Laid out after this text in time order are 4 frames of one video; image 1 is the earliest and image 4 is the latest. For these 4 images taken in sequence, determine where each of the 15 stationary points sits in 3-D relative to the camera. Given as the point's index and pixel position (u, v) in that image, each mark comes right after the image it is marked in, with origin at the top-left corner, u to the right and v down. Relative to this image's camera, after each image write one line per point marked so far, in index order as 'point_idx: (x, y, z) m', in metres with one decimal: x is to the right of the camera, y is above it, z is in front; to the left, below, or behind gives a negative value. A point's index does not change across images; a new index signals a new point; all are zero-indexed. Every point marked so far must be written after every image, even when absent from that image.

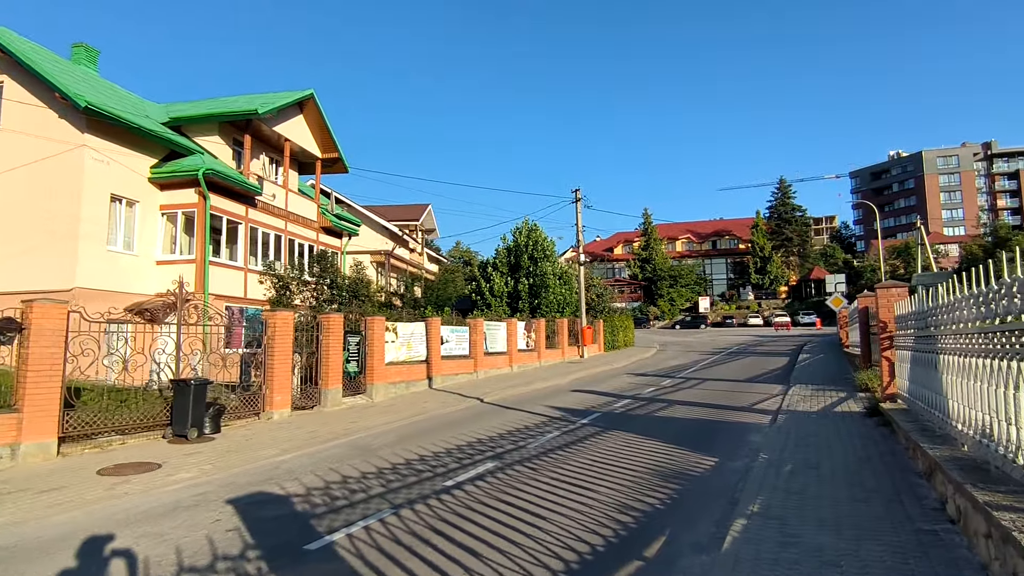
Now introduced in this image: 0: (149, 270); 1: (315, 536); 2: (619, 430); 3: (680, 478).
0: (-9.8, +0.5, +16.8) m
1: (-1.6, -2.0, +5.0) m
2: (+1.8, -2.3, +10.3) m
3: (+1.9, -2.1, +7.0) m
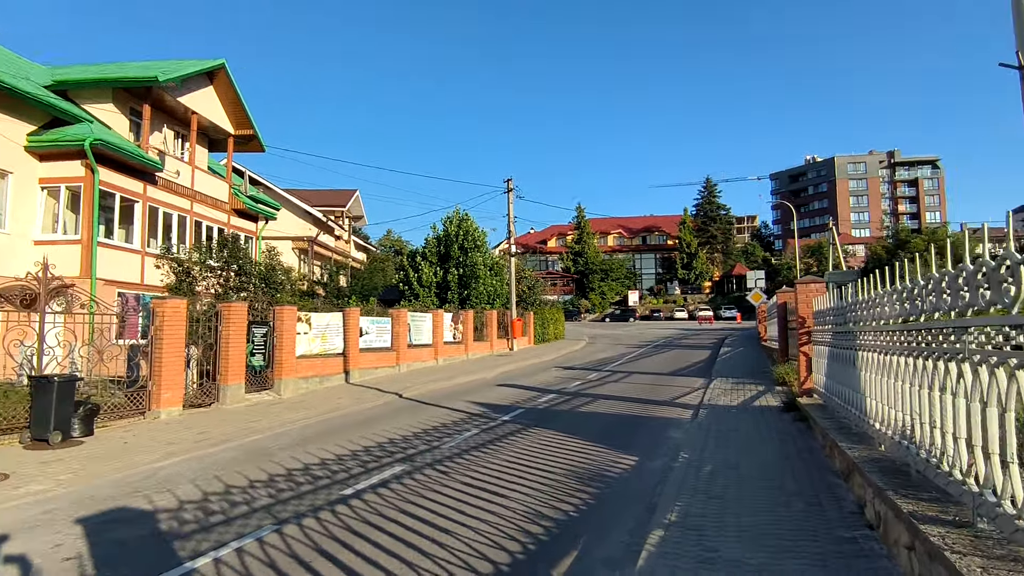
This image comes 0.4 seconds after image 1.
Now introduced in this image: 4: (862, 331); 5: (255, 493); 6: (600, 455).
0: (-11.7, +0.9, +15.1) m
1: (-2.3, -1.9, +4.3) m
2: (+0.4, -2.2, +9.9) m
3: (+0.9, -2.1, +6.7) m
4: (+3.9, -0.5, +6.9) m
5: (-2.4, -2.0, +5.9) m
6: (+1.1, -2.1, +7.8) m
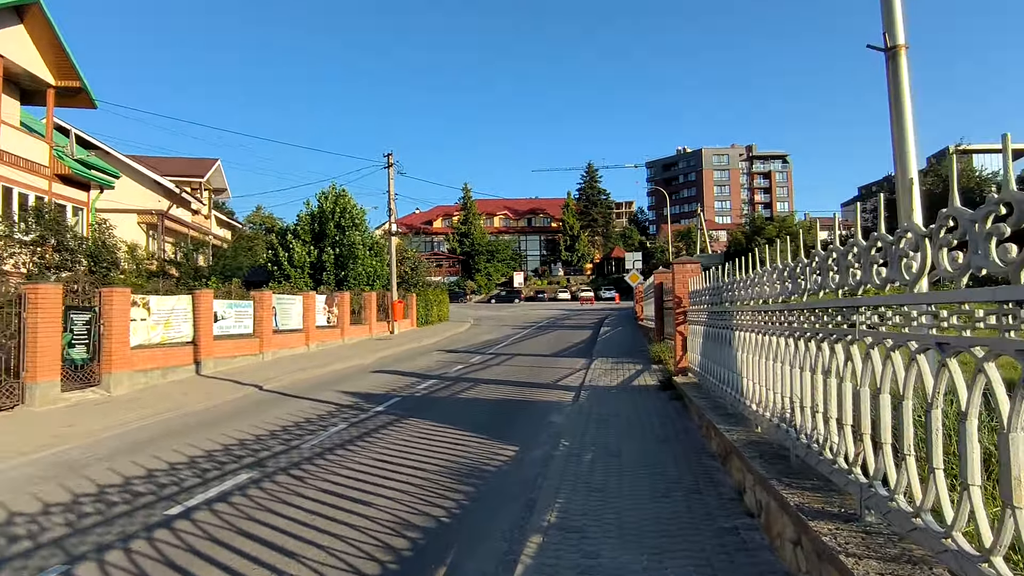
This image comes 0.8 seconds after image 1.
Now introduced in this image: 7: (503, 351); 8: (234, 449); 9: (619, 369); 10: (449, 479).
0: (-14.3, +1.3, +12.0) m
1: (-3.2, -1.8, +3.2) m
2: (-1.4, -1.9, +9.2) m
3: (-0.4, -1.9, +6.1) m
4: (+2.5, -0.2, +6.8) m
5: (-3.6, -1.8, +4.8) m
6: (-0.4, -1.9, +7.3) m
7: (-0.3, -2.0, +20.2) m
8: (-3.2, -1.8, +7.1) m
9: (+2.5, -1.9, +14.9) m
10: (-0.6, -1.9, +6.0) m
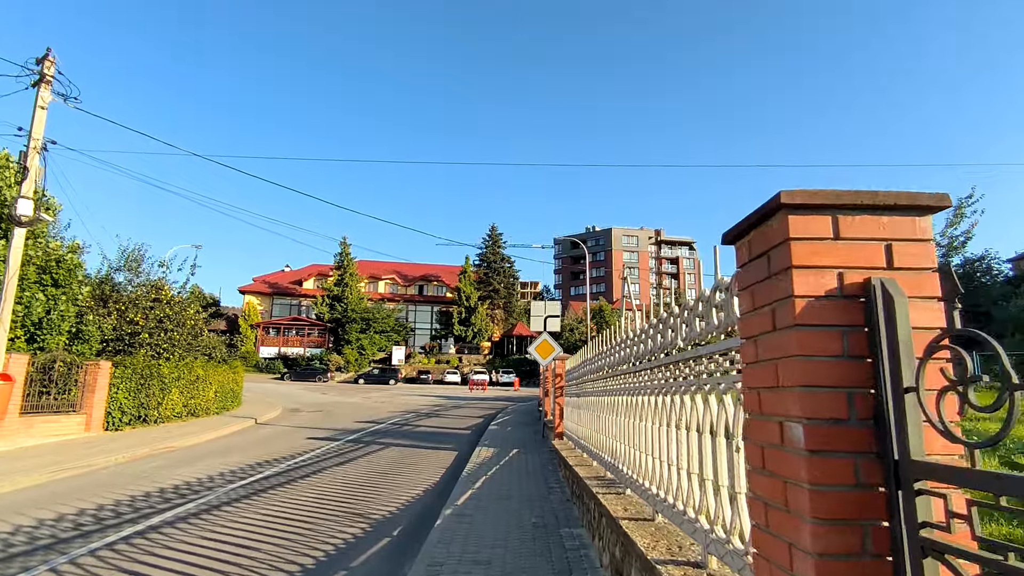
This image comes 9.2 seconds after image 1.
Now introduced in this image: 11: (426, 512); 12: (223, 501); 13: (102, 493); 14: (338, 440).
0: (-16.2, +2.5, -3.5) m
1: (-4.0, 0.0, -10.9) m
2: (-3.2, -1.0, -4.8) m
3: (-1.7, -0.6, -7.6) m
4: (+1.1, +0.7, -6.3) m
5: (-4.6, -0.2, -9.4) m
6: (-1.9, -0.8, -6.4) m
7: (-3.8, -2.6, +6.1) m
8: (-4.6, -0.6, -7.1) m
9: (-0.2, -2.0, +1.4) m
10: (-1.9, -0.6, -7.8) m
11: (-1.0, -2.9, +7.0) m
12: (-3.6, -2.7, +7.0) m
13: (-5.3, -2.7, +7.6) m
14: (-4.1, -3.8, +14.2) m
